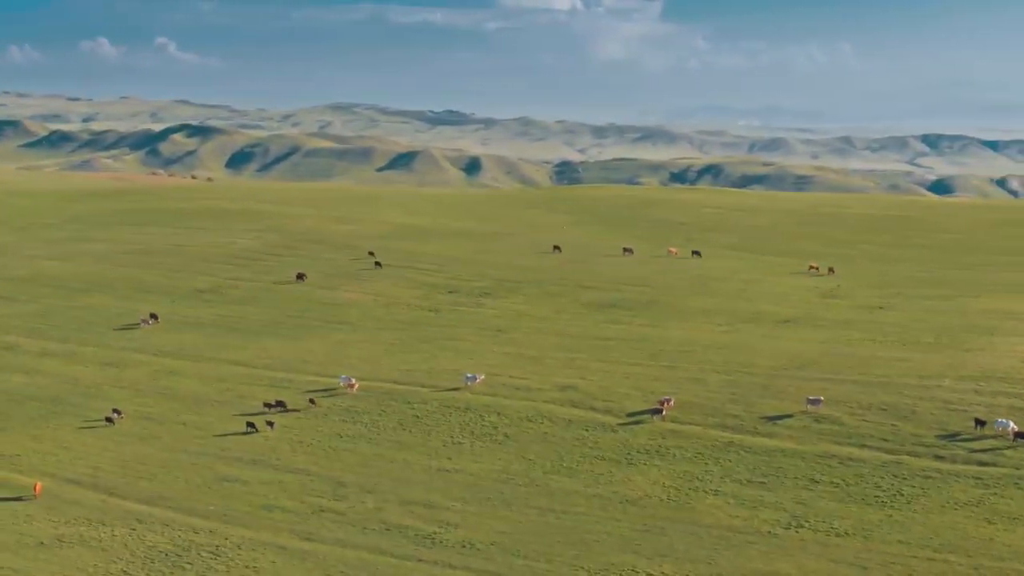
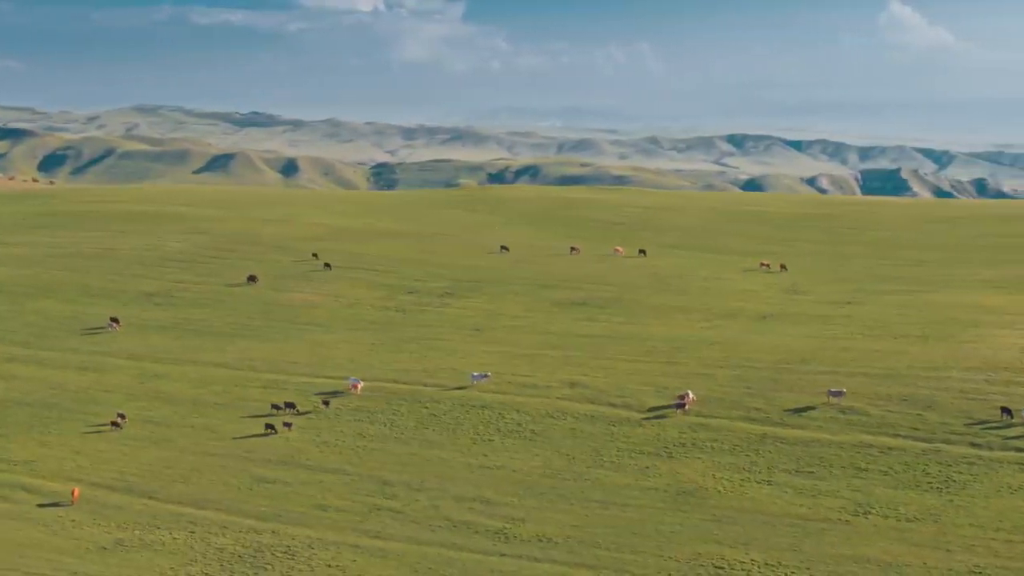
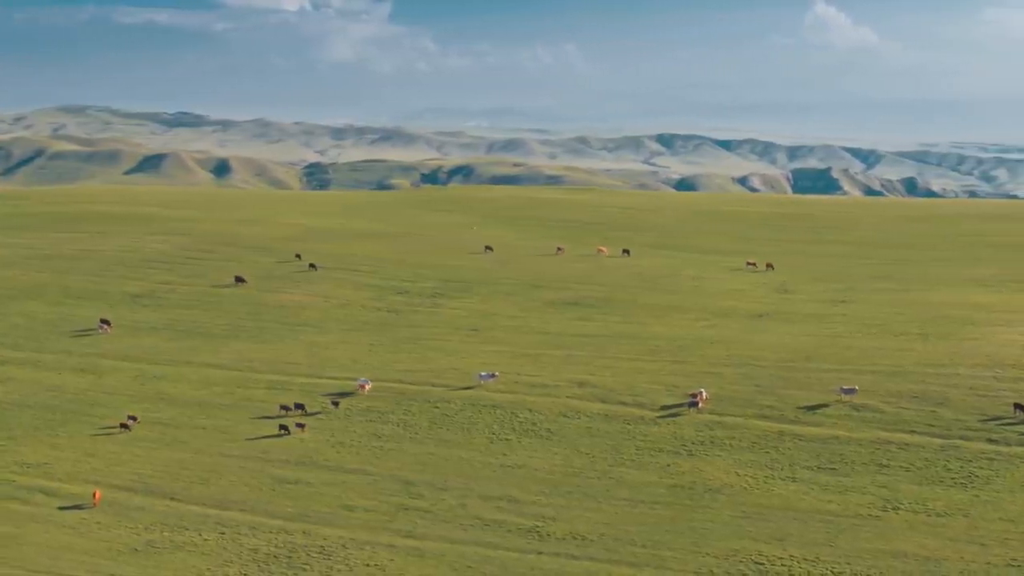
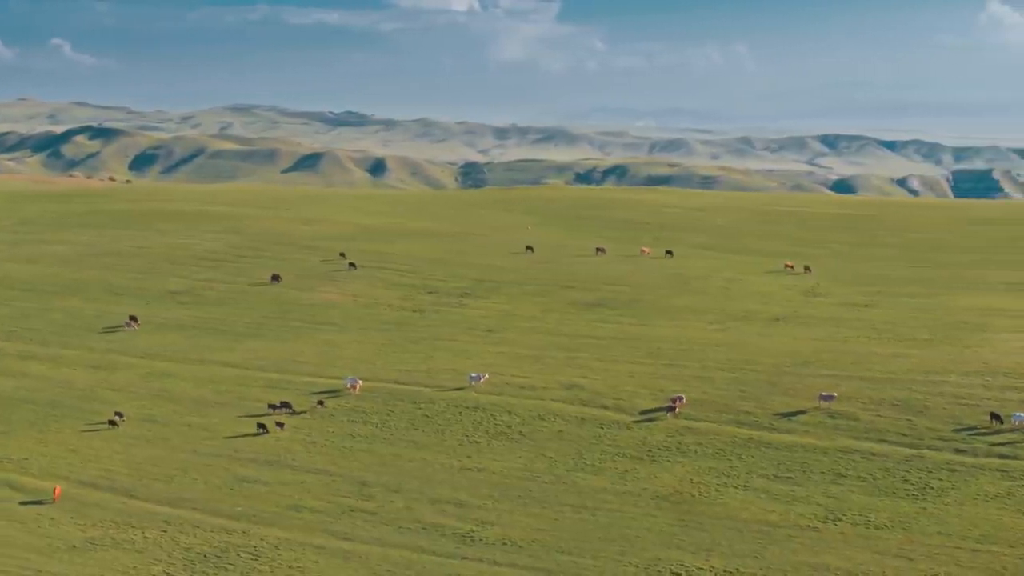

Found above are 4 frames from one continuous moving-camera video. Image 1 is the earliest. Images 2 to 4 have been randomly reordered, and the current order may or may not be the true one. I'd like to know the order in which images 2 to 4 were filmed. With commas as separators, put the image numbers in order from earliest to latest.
4, 2, 3
